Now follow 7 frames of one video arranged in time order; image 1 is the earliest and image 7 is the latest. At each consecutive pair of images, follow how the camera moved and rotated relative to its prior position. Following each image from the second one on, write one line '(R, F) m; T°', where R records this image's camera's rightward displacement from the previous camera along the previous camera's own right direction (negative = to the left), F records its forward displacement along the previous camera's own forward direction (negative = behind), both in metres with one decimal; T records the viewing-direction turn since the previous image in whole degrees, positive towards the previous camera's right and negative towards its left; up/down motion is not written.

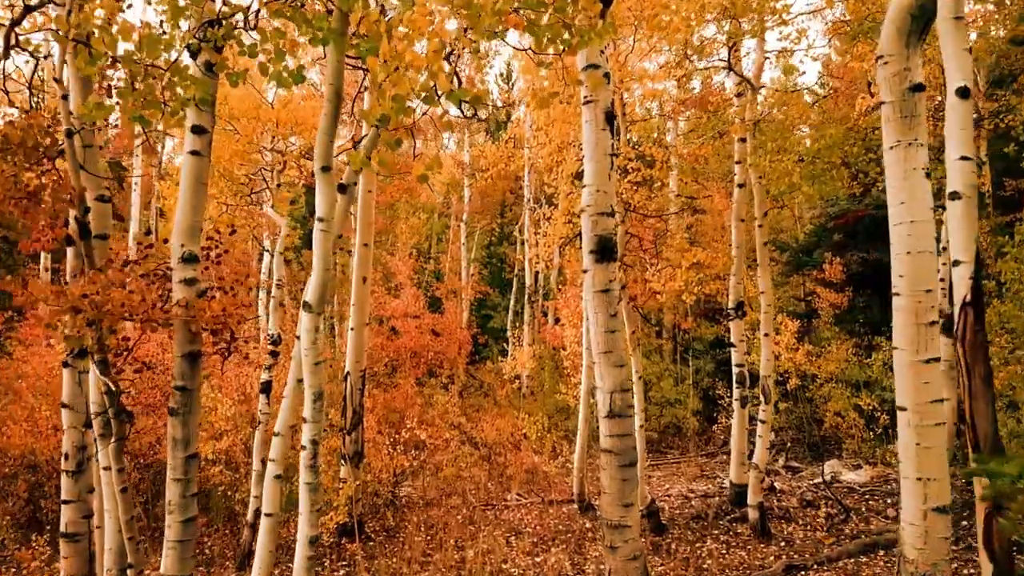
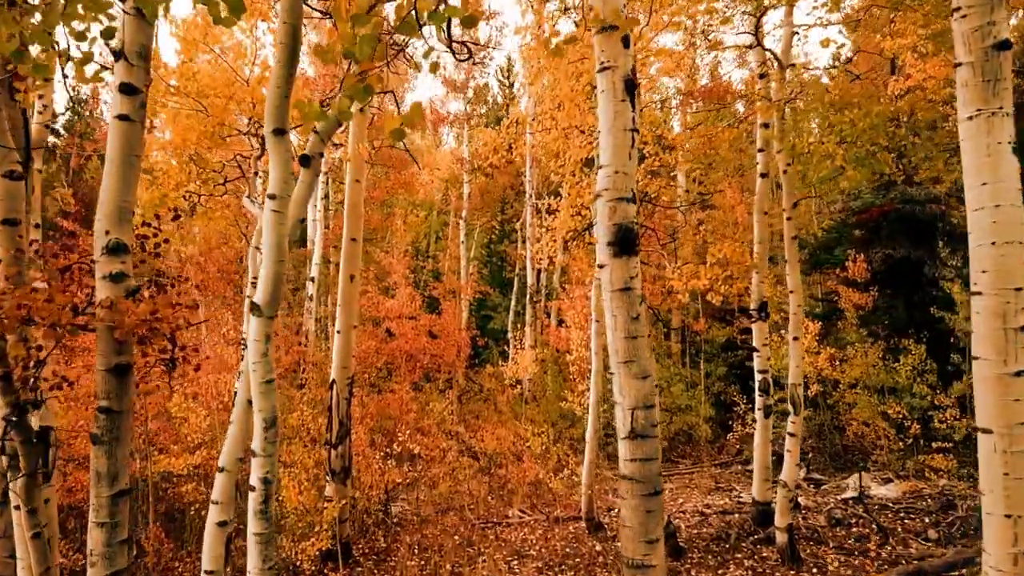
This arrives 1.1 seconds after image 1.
(0.0, +0.8) m; 0°
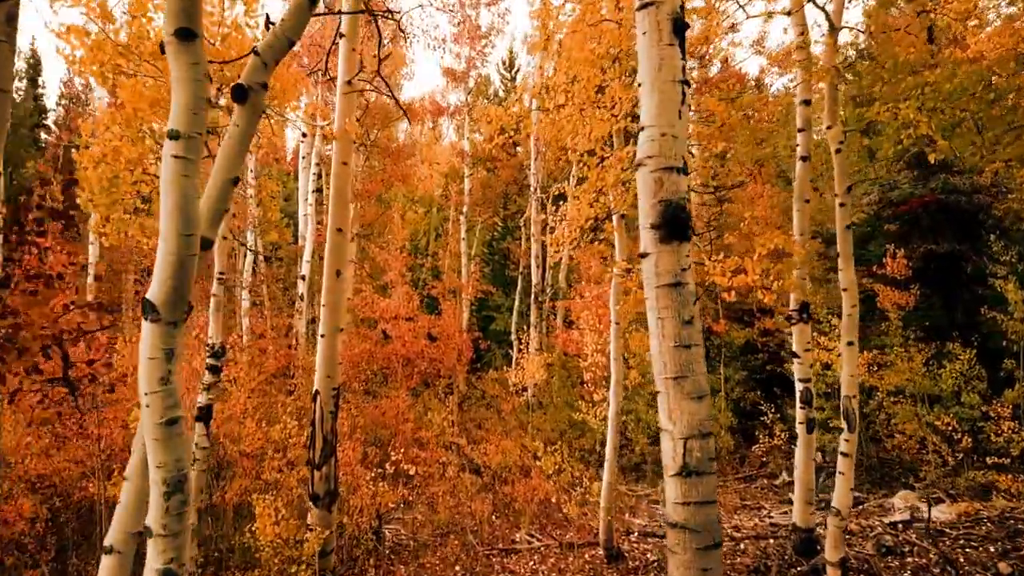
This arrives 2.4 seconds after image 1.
(-0.1, +1.1) m; 0°
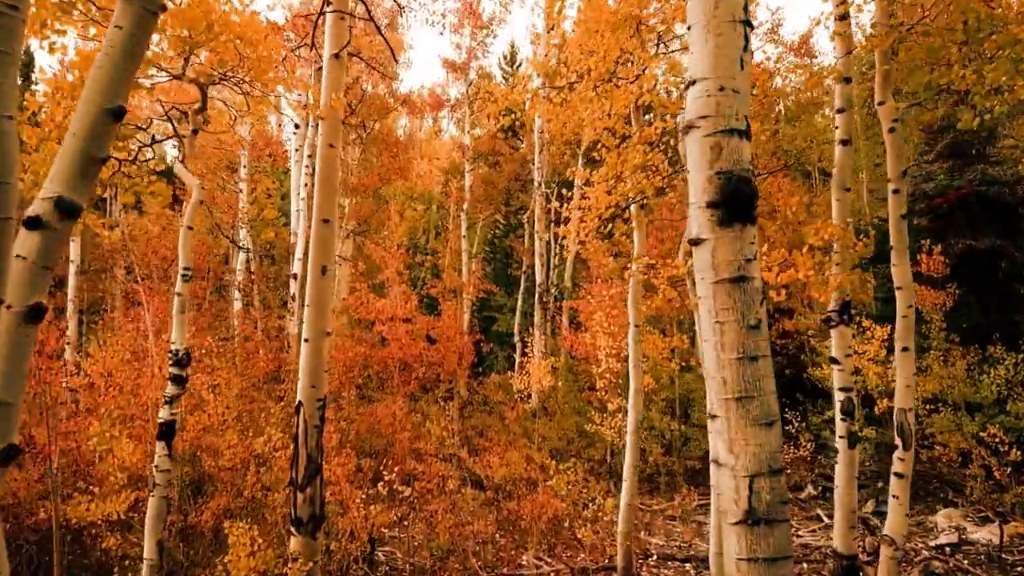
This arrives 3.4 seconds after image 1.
(-0.1, +0.8) m; 0°
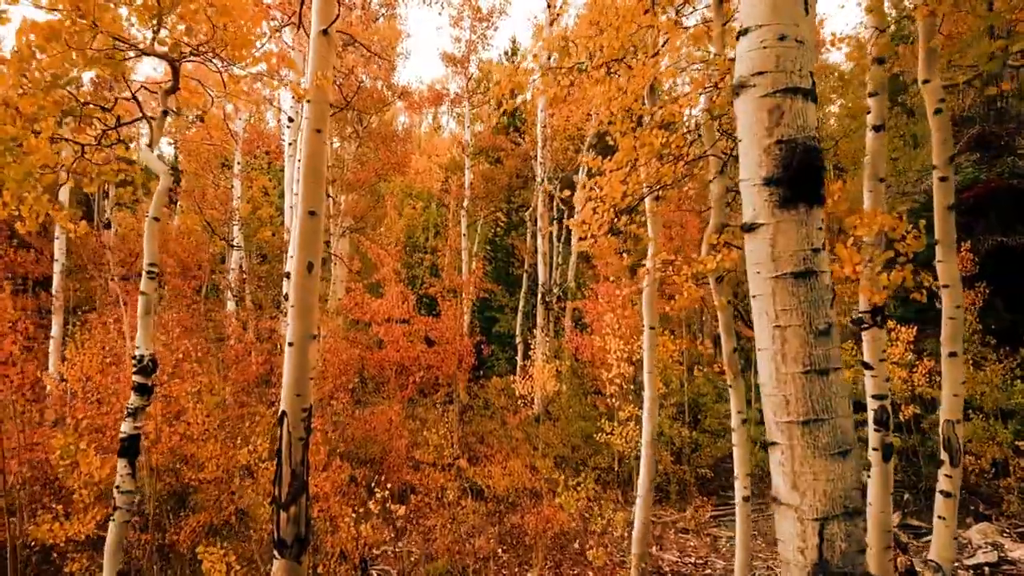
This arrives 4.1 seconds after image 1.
(0.0, +0.6) m; 0°
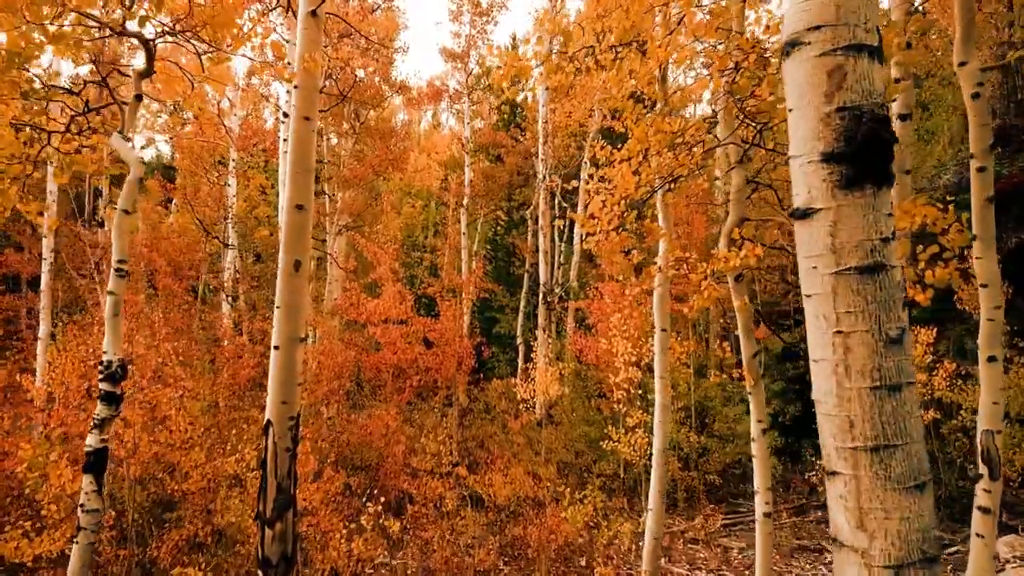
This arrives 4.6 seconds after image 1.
(0.0, +0.4) m; 0°
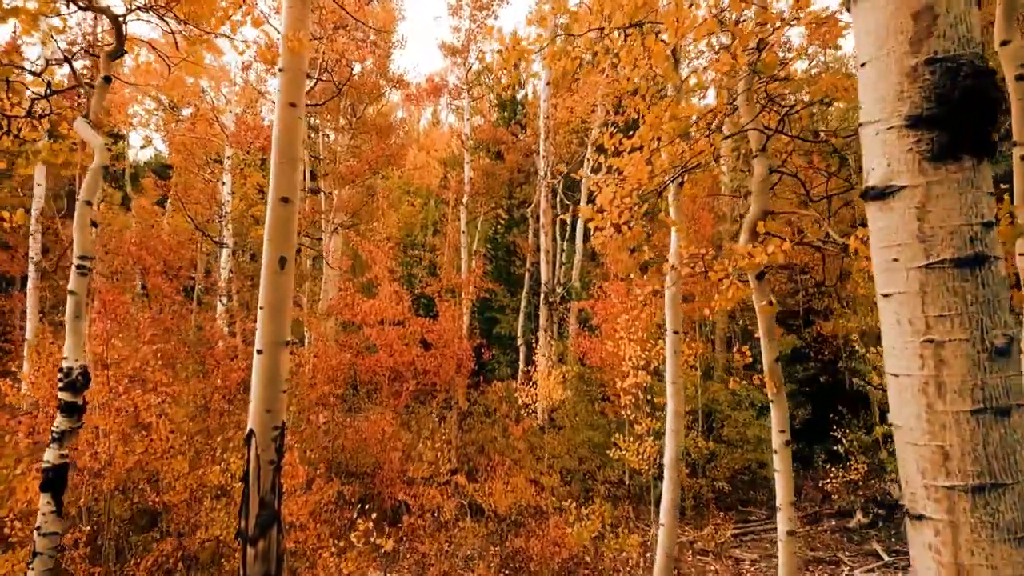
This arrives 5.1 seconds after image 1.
(0.0, +0.4) m; 0°
